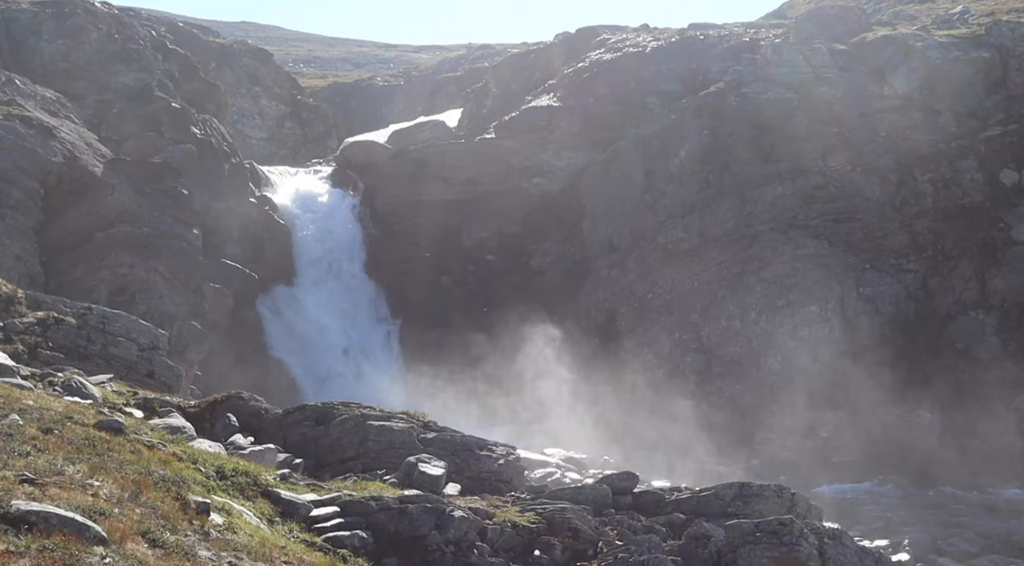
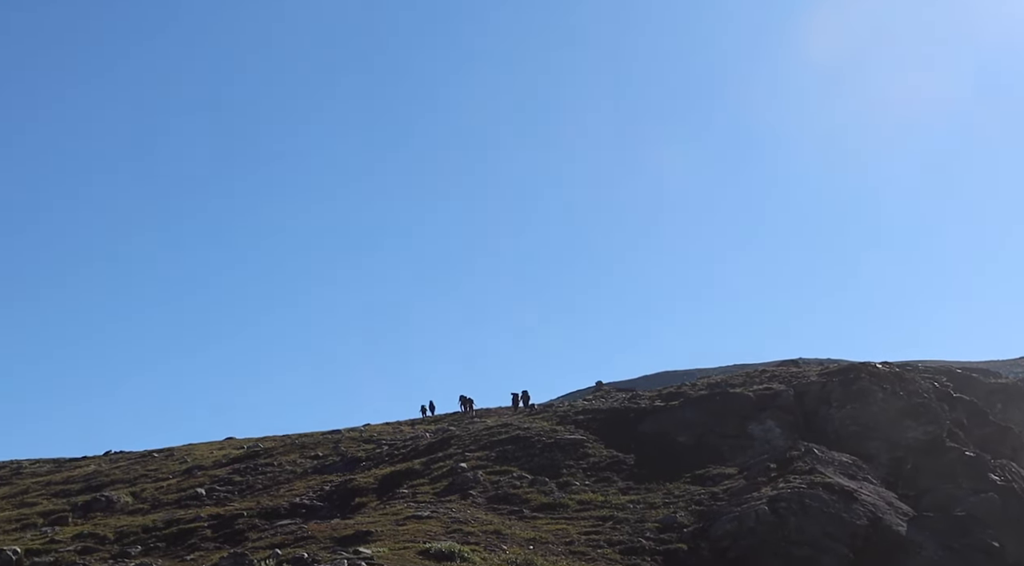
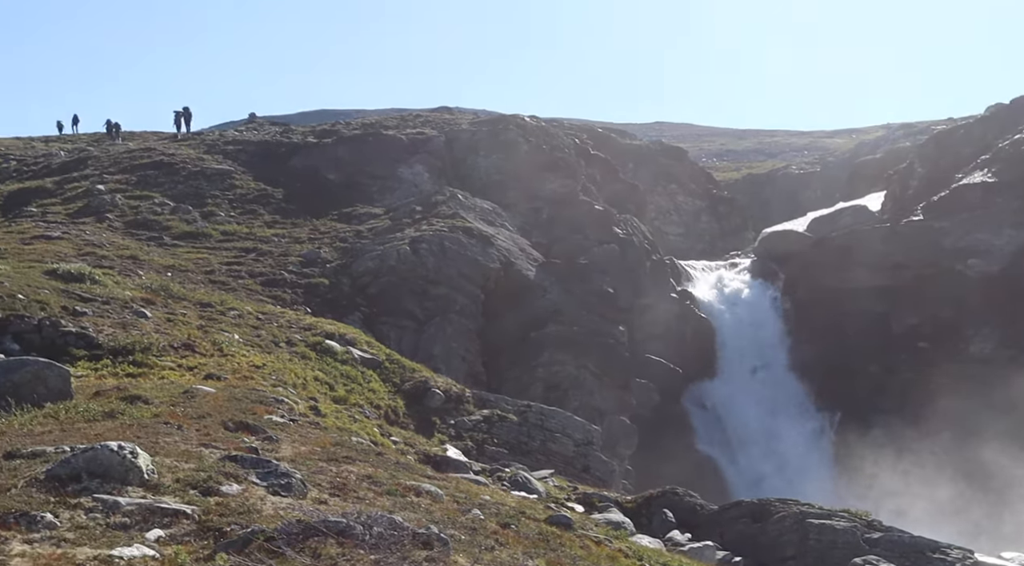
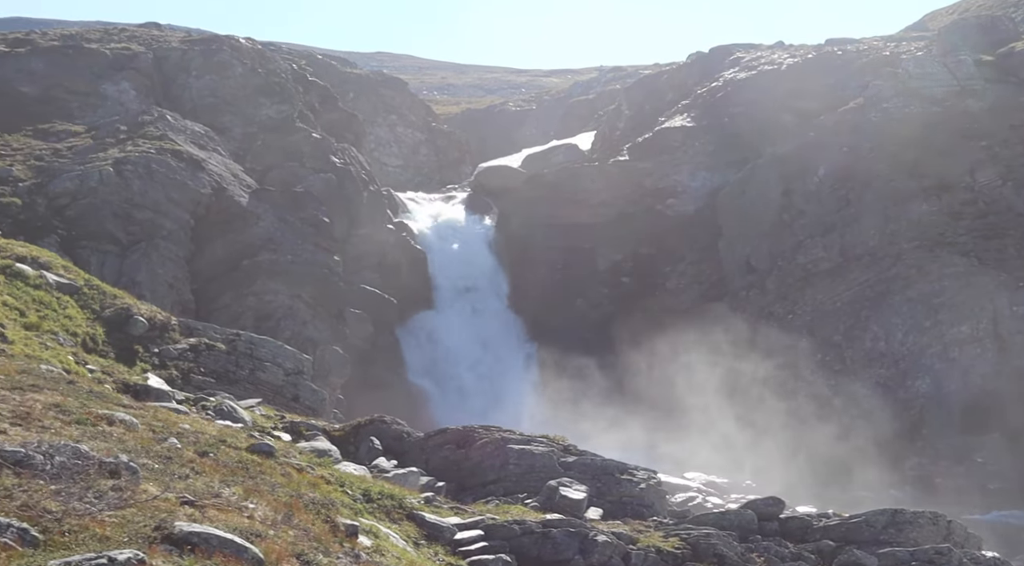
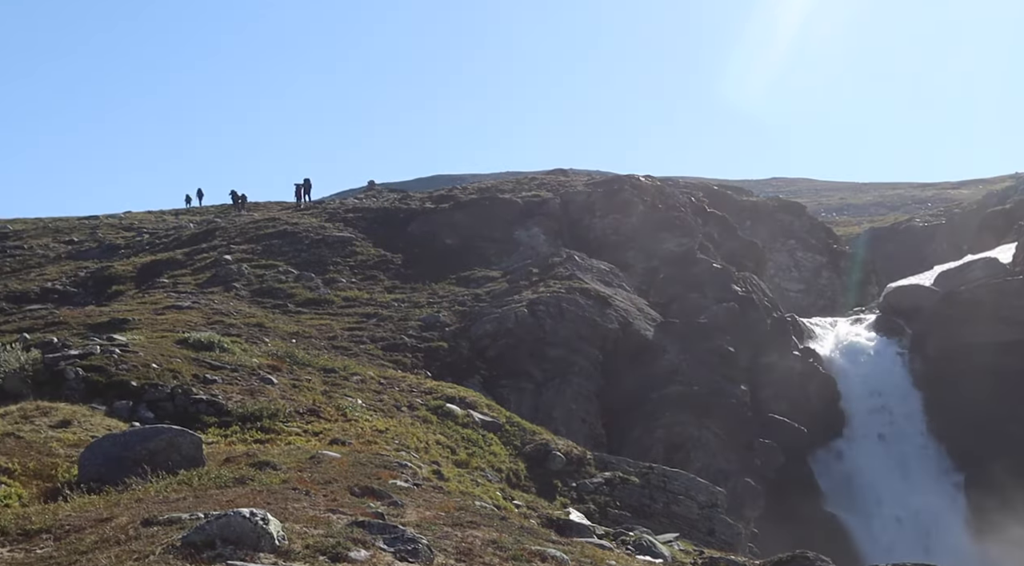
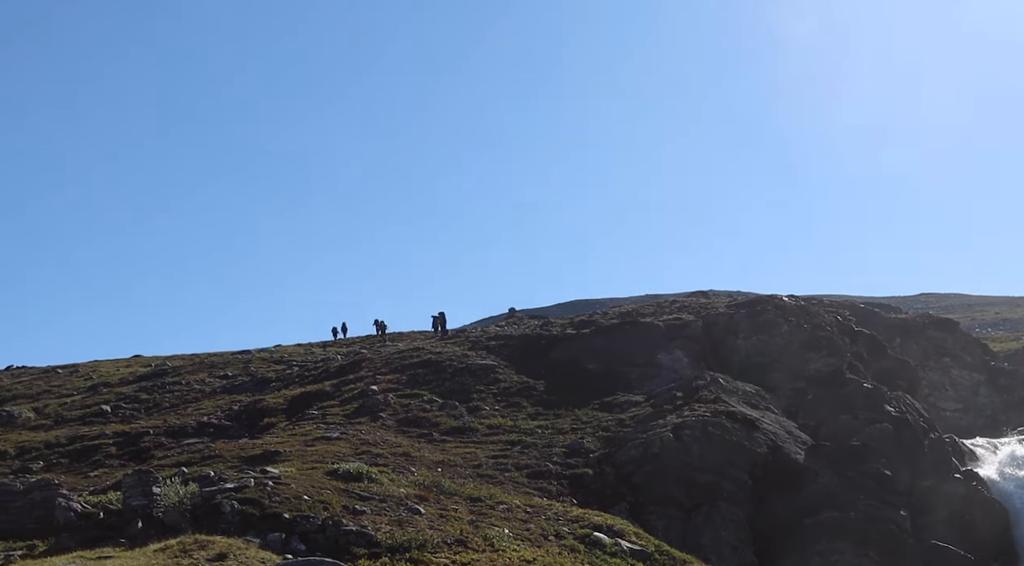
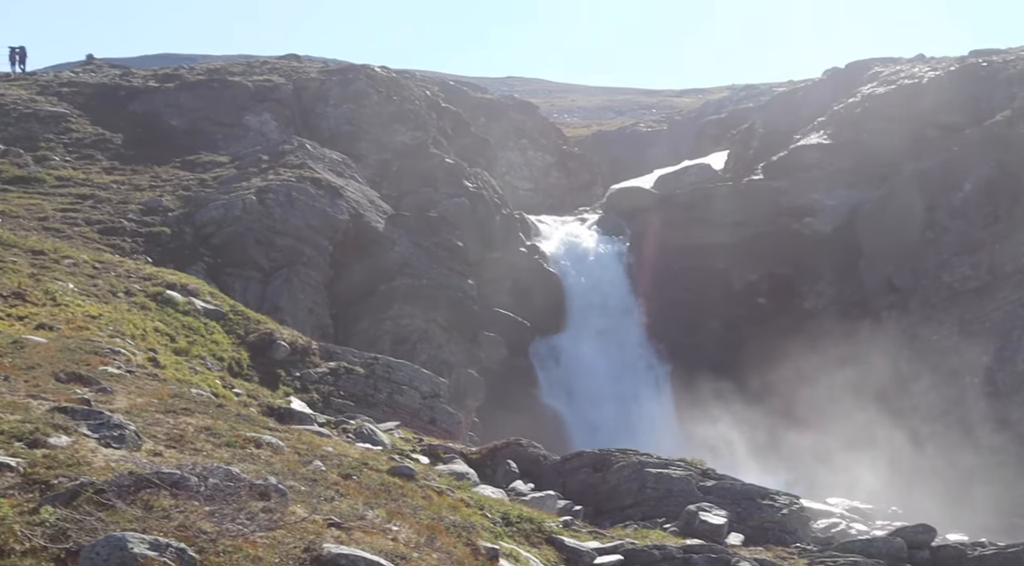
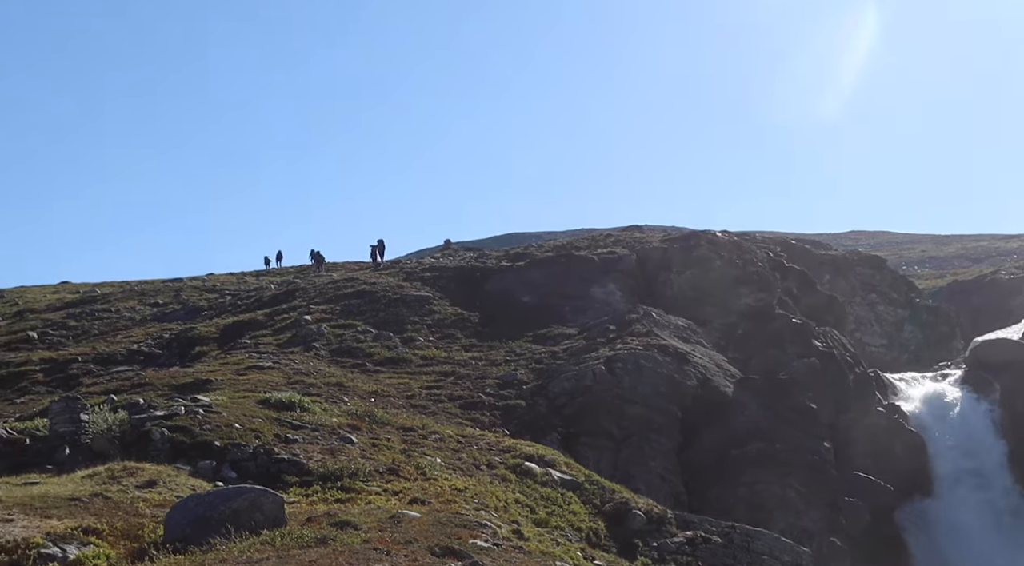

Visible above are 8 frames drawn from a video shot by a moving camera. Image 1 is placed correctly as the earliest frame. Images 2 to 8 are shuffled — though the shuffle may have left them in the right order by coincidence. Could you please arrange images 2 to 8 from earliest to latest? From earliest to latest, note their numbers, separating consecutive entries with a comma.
4, 7, 3, 5, 8, 6, 2
